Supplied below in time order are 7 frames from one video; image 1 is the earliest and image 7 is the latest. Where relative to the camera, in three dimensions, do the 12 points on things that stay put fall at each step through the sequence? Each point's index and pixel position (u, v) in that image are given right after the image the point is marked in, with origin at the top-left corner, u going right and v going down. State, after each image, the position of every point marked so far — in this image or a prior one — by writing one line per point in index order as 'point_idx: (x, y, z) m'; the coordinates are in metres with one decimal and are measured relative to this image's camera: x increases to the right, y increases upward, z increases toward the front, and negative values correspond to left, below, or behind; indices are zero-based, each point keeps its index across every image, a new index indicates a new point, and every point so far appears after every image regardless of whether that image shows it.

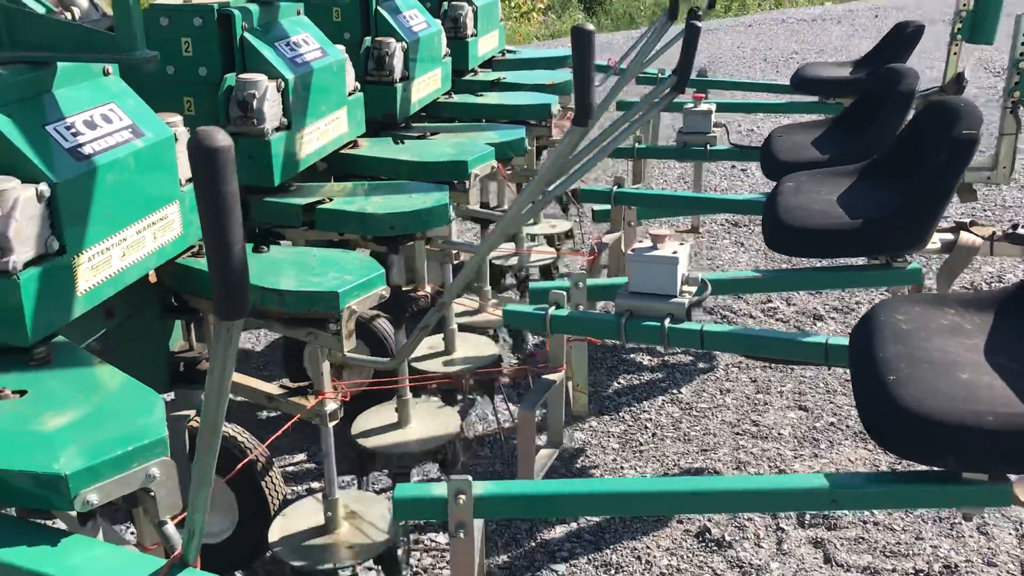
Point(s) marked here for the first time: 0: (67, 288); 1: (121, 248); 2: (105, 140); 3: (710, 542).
0: (-0.7, 0.0, +1.6) m
1: (-0.7, +0.1, +1.8) m
2: (-0.7, +0.3, +1.8) m
3: (+0.5, -0.7, +2.8) m
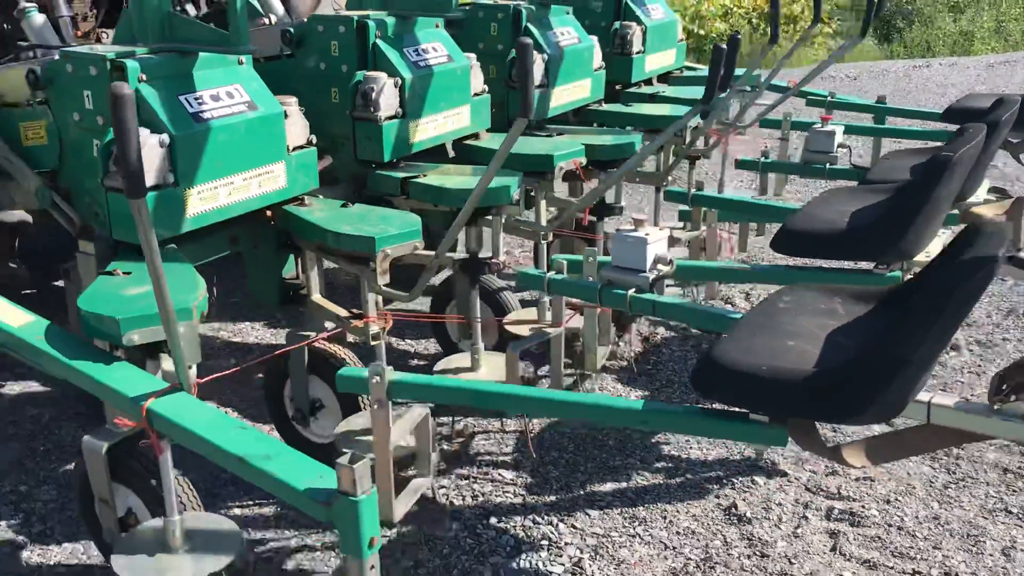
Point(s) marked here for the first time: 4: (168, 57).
0: (-0.8, +0.2, +2.3) m
1: (-0.7, +0.2, +2.5) m
2: (-0.7, +0.4, +2.5) m
3: (+0.7, -0.7, +3.0) m
4: (-0.8, +0.6, +2.4) m
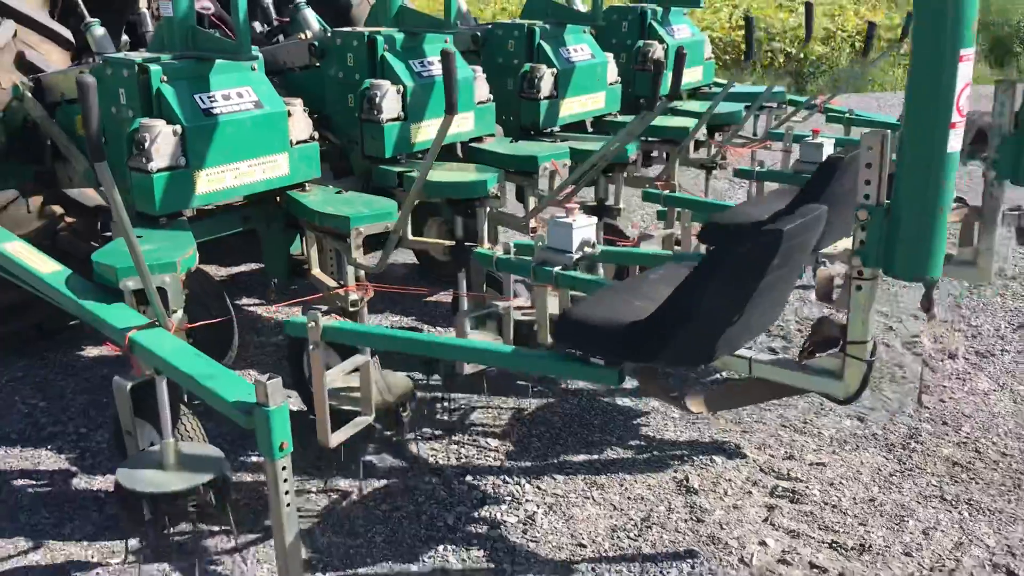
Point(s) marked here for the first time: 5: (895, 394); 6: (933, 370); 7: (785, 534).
0: (-0.9, +0.3, +2.8) m
1: (-0.8, +0.3, +3.0) m
2: (-0.8, +0.5, +2.9) m
3: (+0.6, -0.7, +3.3) m
4: (-0.9, +0.6, +2.9) m
5: (+1.5, -0.4, +4.0) m
6: (+1.8, -0.3, +4.2) m
7: (+0.8, -0.7, +3.0) m
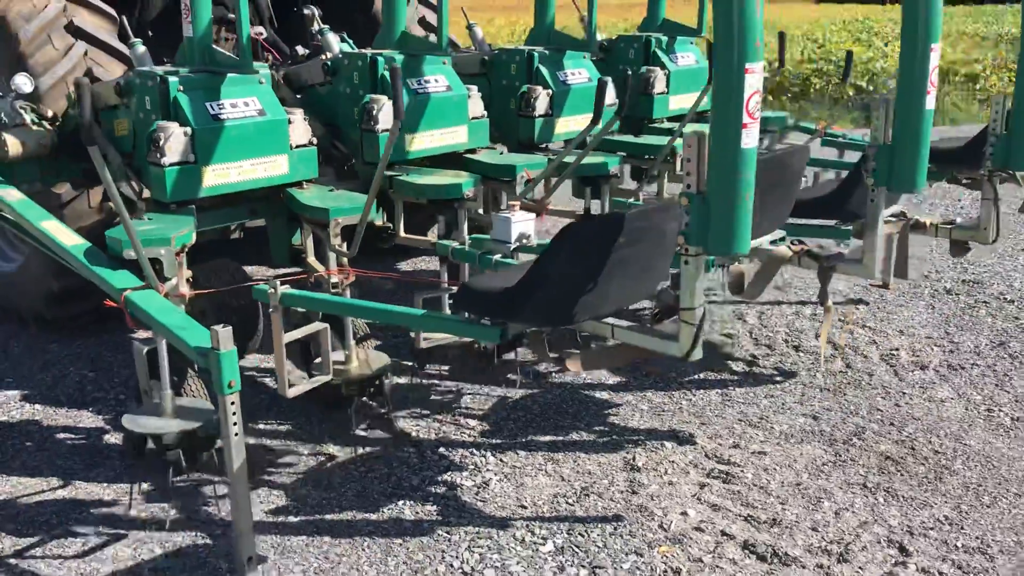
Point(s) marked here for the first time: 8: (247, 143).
0: (-1.1, +0.4, +3.4) m
1: (-0.9, +0.4, +3.5) m
2: (-0.9, +0.6, +3.5) m
3: (+0.4, -0.7, +3.7) m
4: (-1.1, +0.7, +3.4) m
5: (+1.5, -0.5, +4.3) m
6: (+1.7, -0.4, +4.5) m
7: (+0.7, -0.7, +3.4) m
8: (-0.9, +0.5, +3.5) m
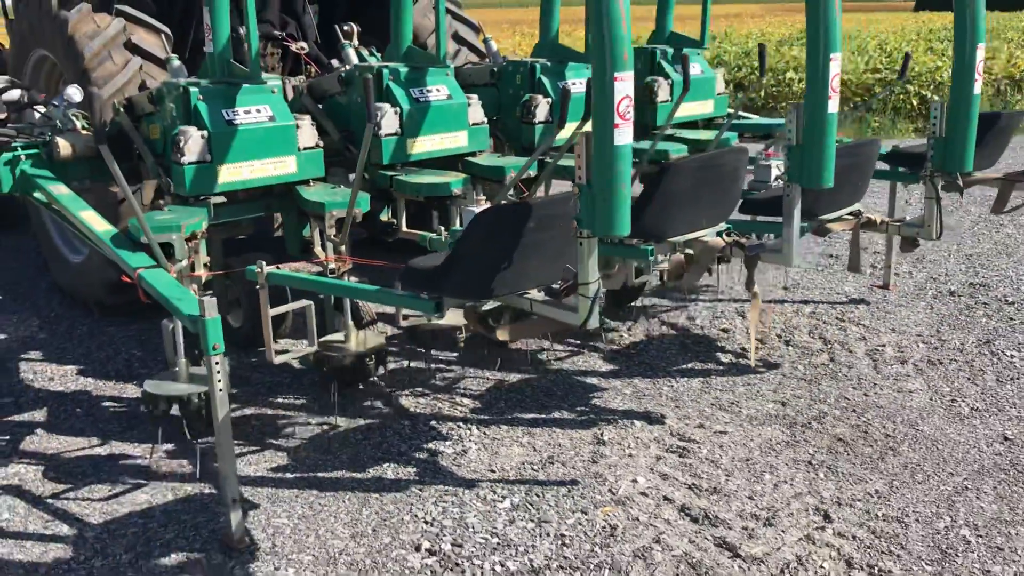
0: (-1.2, +0.4, +3.9) m
1: (-1.0, +0.5, +4.0) m
2: (-1.0, +0.7, +3.9) m
3: (+0.3, -0.6, +4.0) m
4: (-1.1, +0.8, +3.9) m
5: (+1.4, -0.4, +4.5) m
6: (+1.7, -0.4, +4.7) m
7: (+0.5, -0.7, +3.7) m
8: (-1.0, +0.6, +4.0) m
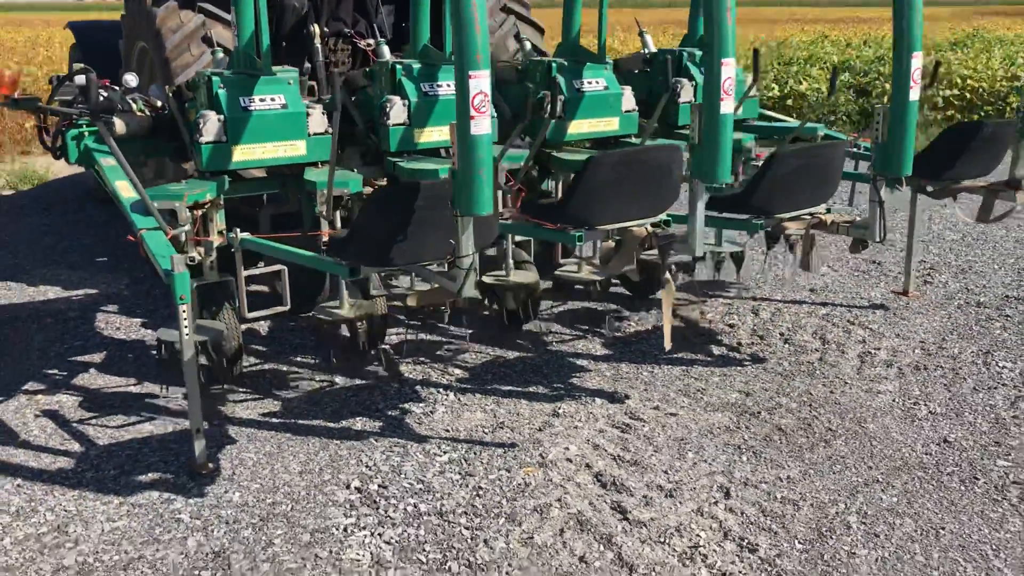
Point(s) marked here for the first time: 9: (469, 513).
0: (-1.3, +0.6, +4.4) m
1: (-1.1, +0.6, +4.5) m
2: (-1.1, +0.8, +4.5) m
3: (+0.2, -0.5, +4.4) m
4: (-1.2, +0.9, +4.5) m
5: (+1.3, -0.4, +4.7) m
6: (+1.7, -0.4, +4.8) m
7: (+0.3, -0.6, +4.0) m
8: (-1.1, +0.7, +4.5) m
9: (-0.2, -0.8, +3.5) m
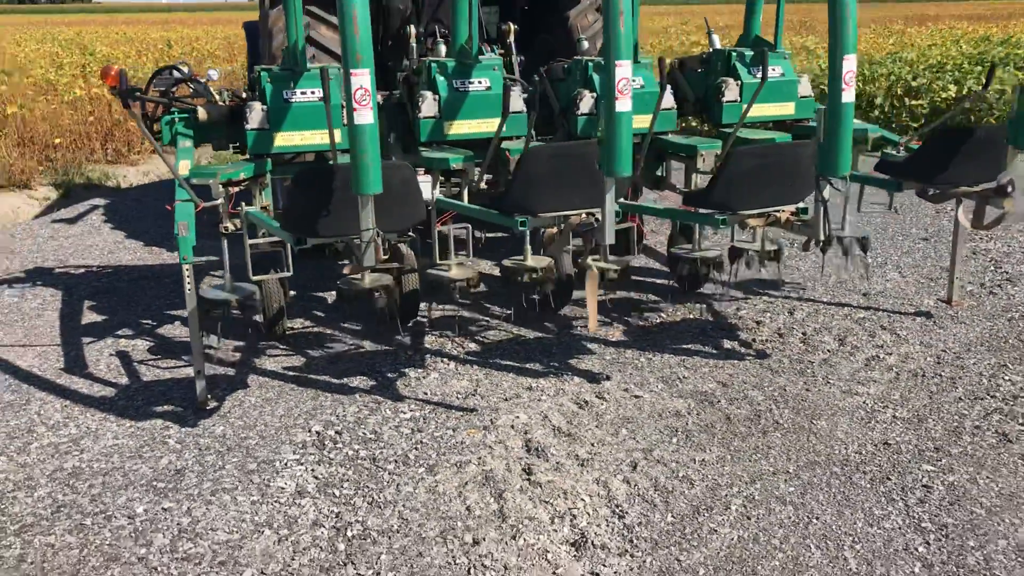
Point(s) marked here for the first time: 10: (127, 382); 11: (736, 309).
0: (-1.2, +0.7, +5.1) m
1: (-1.1, +0.8, +5.1) m
2: (-1.1, +1.0, +5.1) m
3: (+0.1, -0.5, +4.7) m
4: (-1.2, +1.1, +5.1) m
5: (+1.3, -0.4, +4.7) m
6: (+1.6, -0.4, +4.8) m
7: (+0.1, -0.6, +4.3) m
8: (-1.0, +0.9, +5.1) m
9: (-0.4, -0.7, +3.9) m
10: (-1.9, -0.5, +4.8) m
11: (+1.3, -0.1, +5.9) m
